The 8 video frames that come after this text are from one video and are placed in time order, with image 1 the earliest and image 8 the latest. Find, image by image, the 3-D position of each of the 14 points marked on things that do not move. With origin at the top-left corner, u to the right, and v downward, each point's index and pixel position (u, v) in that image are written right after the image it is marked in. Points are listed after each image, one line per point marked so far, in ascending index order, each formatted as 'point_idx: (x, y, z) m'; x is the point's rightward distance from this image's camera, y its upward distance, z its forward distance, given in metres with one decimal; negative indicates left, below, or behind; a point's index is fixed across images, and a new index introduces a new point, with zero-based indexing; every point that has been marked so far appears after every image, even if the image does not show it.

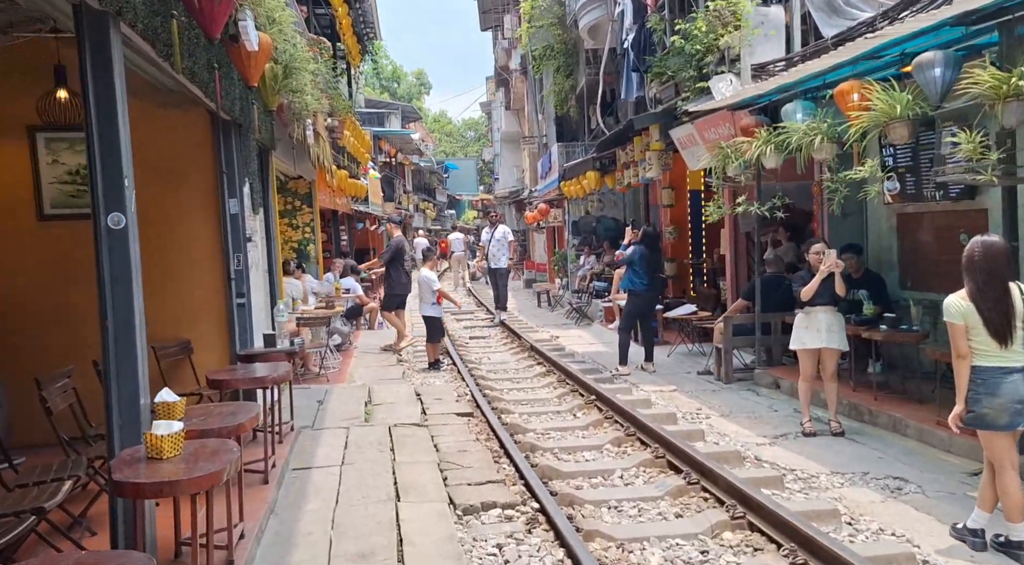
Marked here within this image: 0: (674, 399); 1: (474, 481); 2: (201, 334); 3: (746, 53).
0: (+1.6, -1.1, +10.6) m
1: (-0.2, -1.3, +7.0) m
2: (-2.5, -0.4, +8.7) m
3: (+2.5, +2.4, +11.4) m
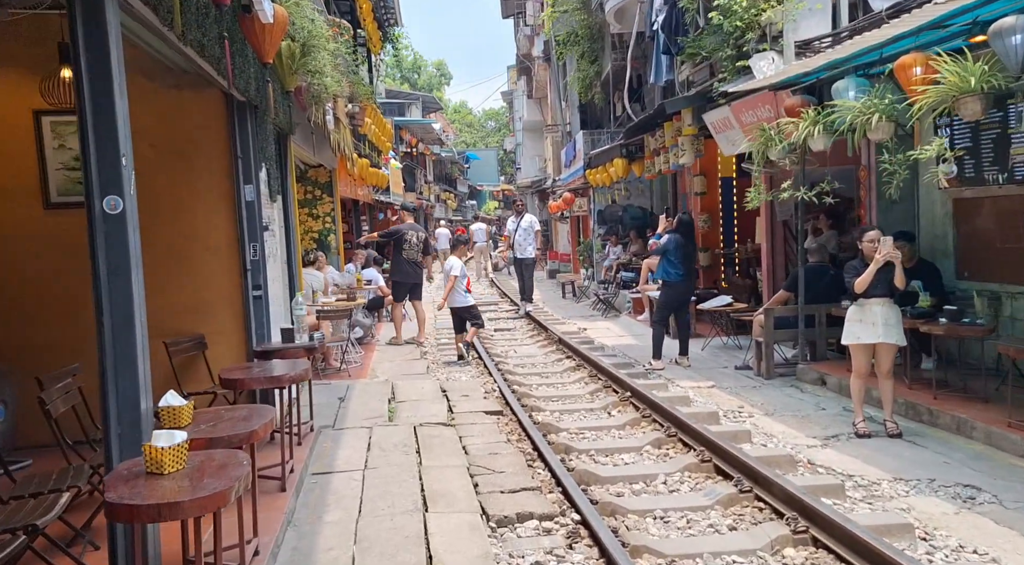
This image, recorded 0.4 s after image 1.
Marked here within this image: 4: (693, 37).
0: (+1.9, -1.1, +10.0) m
1: (0.0, -1.2, +6.5) m
2: (-2.2, -0.4, +8.2) m
3: (+2.8, +2.5, +10.8) m
4: (+2.3, +3.2, +14.1) m
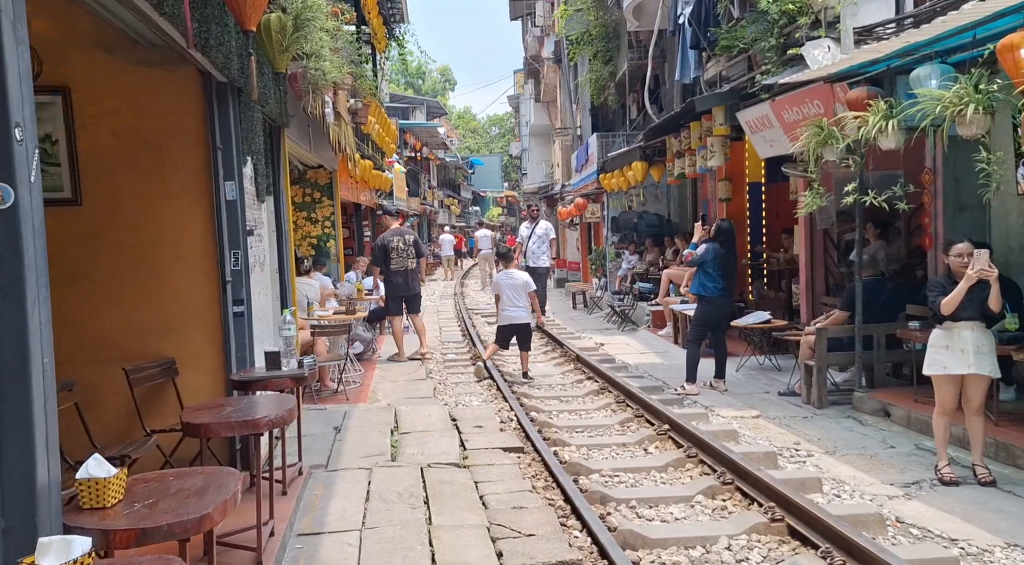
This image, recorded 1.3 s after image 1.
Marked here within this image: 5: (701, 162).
0: (+2.0, -1.2, +8.8) m
1: (+0.1, -1.3, +5.3) m
2: (-2.1, -0.4, +7.0) m
3: (+3.0, +2.4, +9.6) m
4: (+2.6, +3.0, +12.9) m
5: (+2.8, +1.7, +15.6) m
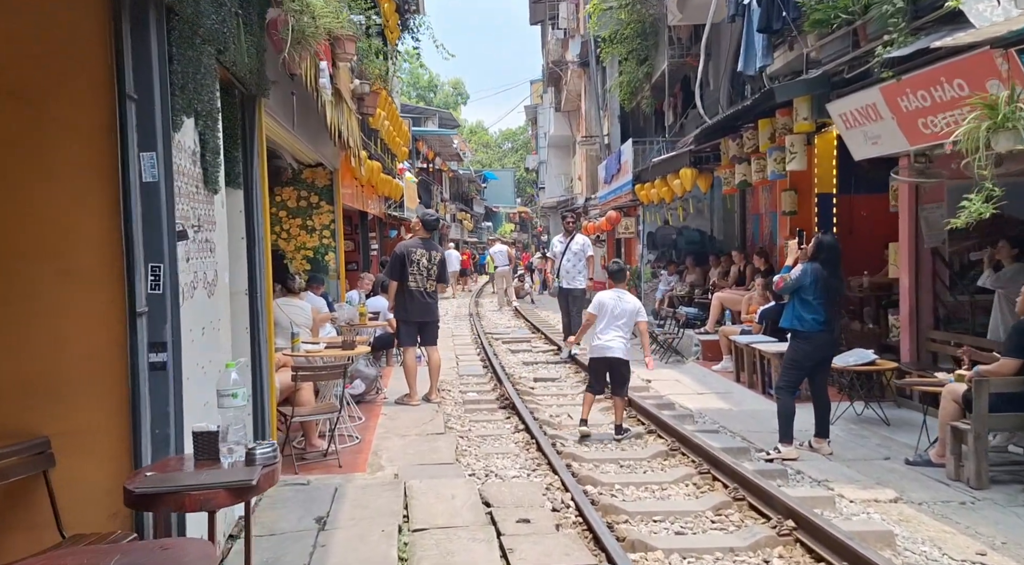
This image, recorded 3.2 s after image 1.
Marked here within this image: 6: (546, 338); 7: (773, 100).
0: (+2.3, -1.4, +6.3) m
1: (+0.4, -1.5, +2.8) m
2: (-1.8, -0.6, +4.5) m
3: (+3.4, +2.1, +7.2) m
4: (+3.0, +2.7, +10.5) m
5: (+3.2, +1.4, +13.1) m
6: (+0.6, -1.0, +18.6) m
7: (+2.9, +2.0, +11.9) m
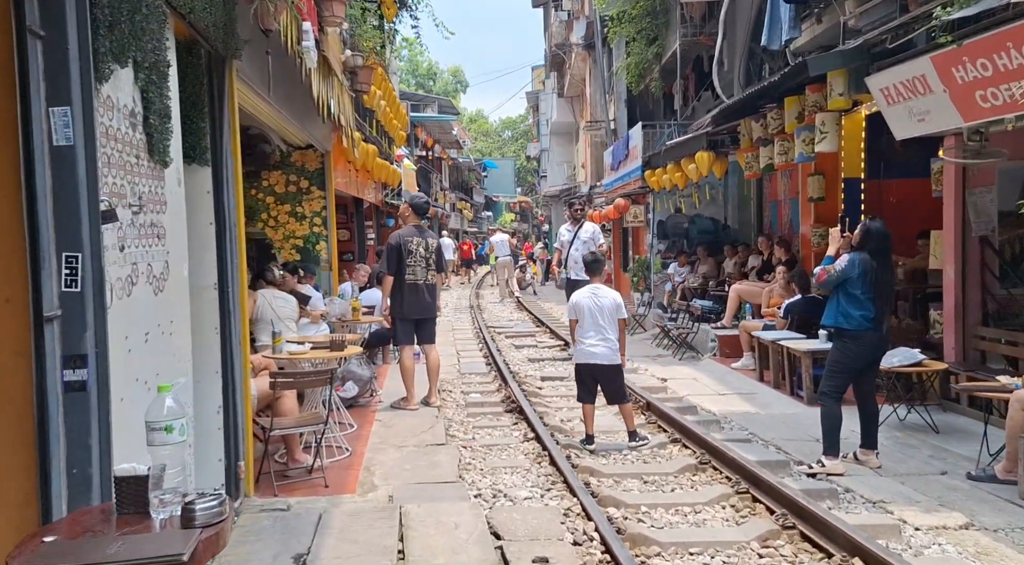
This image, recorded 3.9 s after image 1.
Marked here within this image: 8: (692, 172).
0: (+2.4, -1.4, +5.4) m
1: (+0.5, -1.5, +1.9) m
2: (-1.7, -0.5, +3.6) m
3: (+3.4, +2.2, +6.2) m
4: (+3.0, +2.8, +9.5) m
5: (+3.2, +1.5, +12.1) m
6: (+0.6, -0.8, +17.7) m
7: (+2.9, +2.1, +11.0) m
8: (+2.7, +1.7, +16.5) m
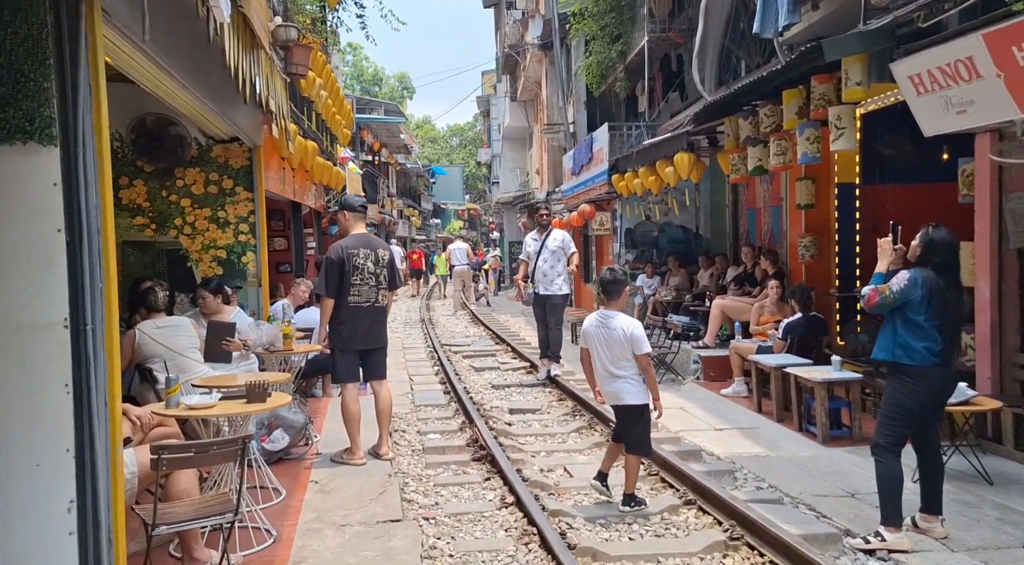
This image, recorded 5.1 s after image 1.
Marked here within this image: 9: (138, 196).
0: (+2.4, -1.5, +3.8) m
1: (+0.6, -1.6, +0.2) m
2: (-1.6, -0.7, +1.8) m
3: (+3.3, +2.1, +4.7) m
4: (+2.8, +2.7, +8.0) m
5: (+2.9, +1.3, +10.6) m
6: (0.0, -1.0, +16.0) m
7: (+2.6, +1.9, +9.4) m
8: (+2.2, +1.5, +14.9) m
9: (-3.6, +0.8, +10.4) m
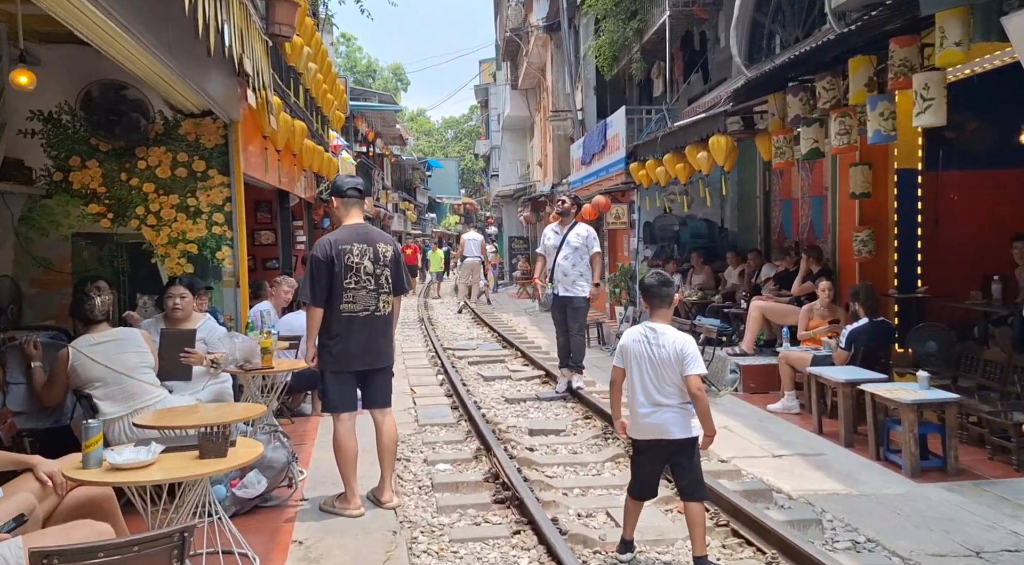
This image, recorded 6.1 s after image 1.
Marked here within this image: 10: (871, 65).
0: (+2.6, -1.5, +2.3) m
1: (+0.9, -1.6, -1.3) m
2: (-1.4, -0.7, +0.3) m
3: (+3.6, +2.0, +3.1) m
4: (+3.0, +2.6, +6.4) m
5: (+3.1, +1.3, +9.1) m
6: (+0.2, -1.0, +14.5) m
7: (+2.8, +1.9, +7.9) m
8: (+2.3, +1.5, +13.4) m
9: (-3.4, +0.8, +8.8) m
10: (+3.0, +1.8, +9.0) m
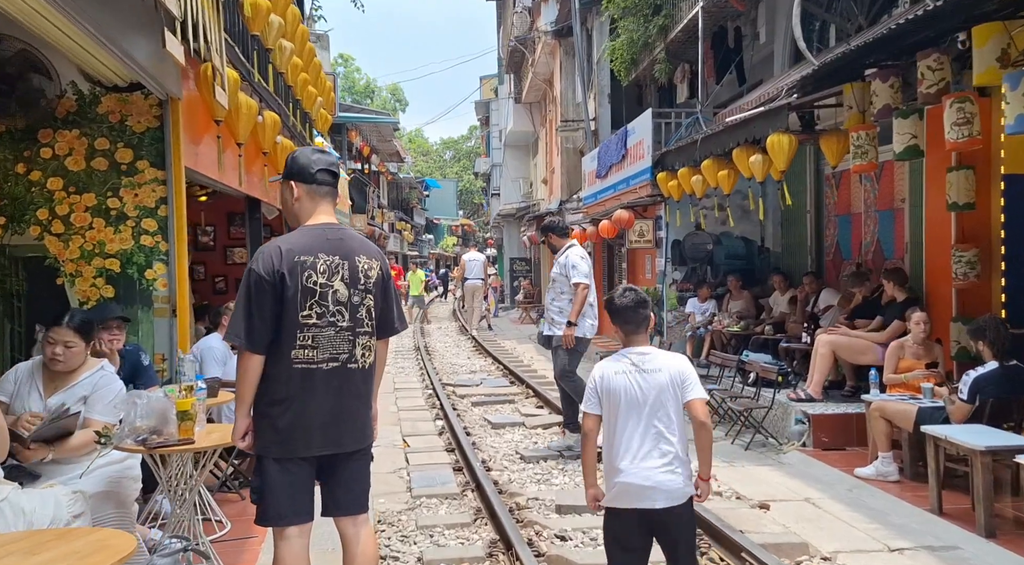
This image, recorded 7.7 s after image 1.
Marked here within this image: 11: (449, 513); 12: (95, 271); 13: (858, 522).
0: (+2.8, -1.6, 0.0) m
1: (+1.1, -1.6, -3.6) m
2: (-1.2, -0.7, -2.0) m
3: (+3.8, +1.9, +1.0) m
4: (+3.2, +2.5, +4.3) m
5: (+3.2, +1.1, +6.9) m
6: (+0.3, -1.3, +12.2) m
7: (+3.0, +1.7, +5.7) m
8: (+2.5, +1.2, +11.2) m
9: (-3.2, +0.7, +6.6) m
10: (+3.2, +1.6, +6.9) m
11: (-0.4, -1.5, +7.0) m
12: (-2.5, +0.1, +6.6) m
13: (+2.2, -1.5, +6.9) m
